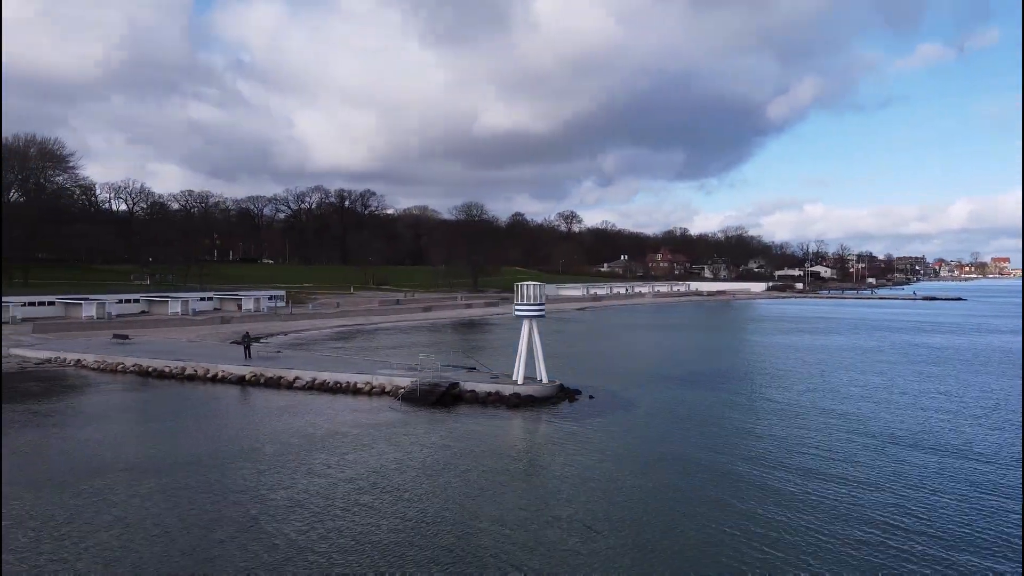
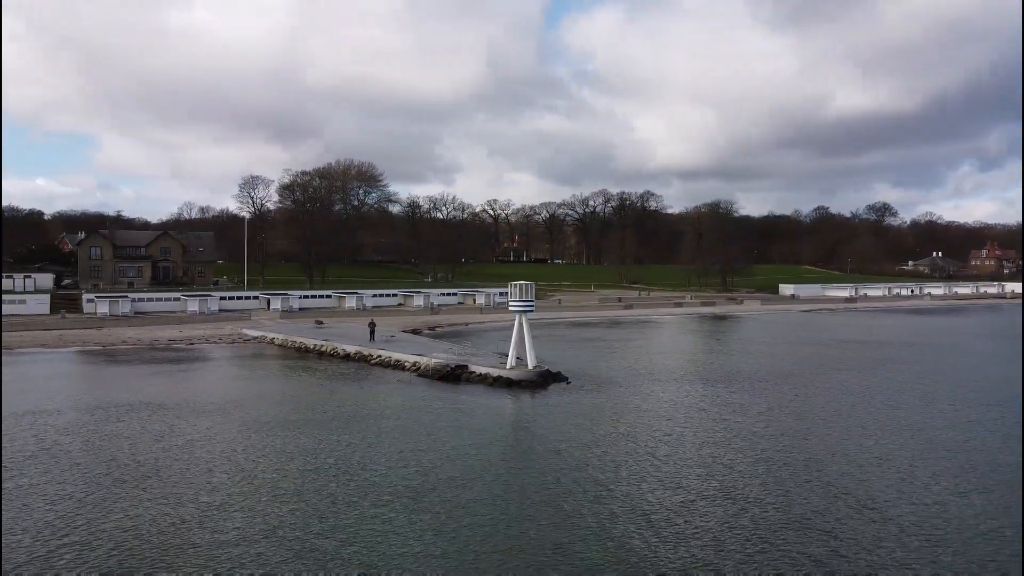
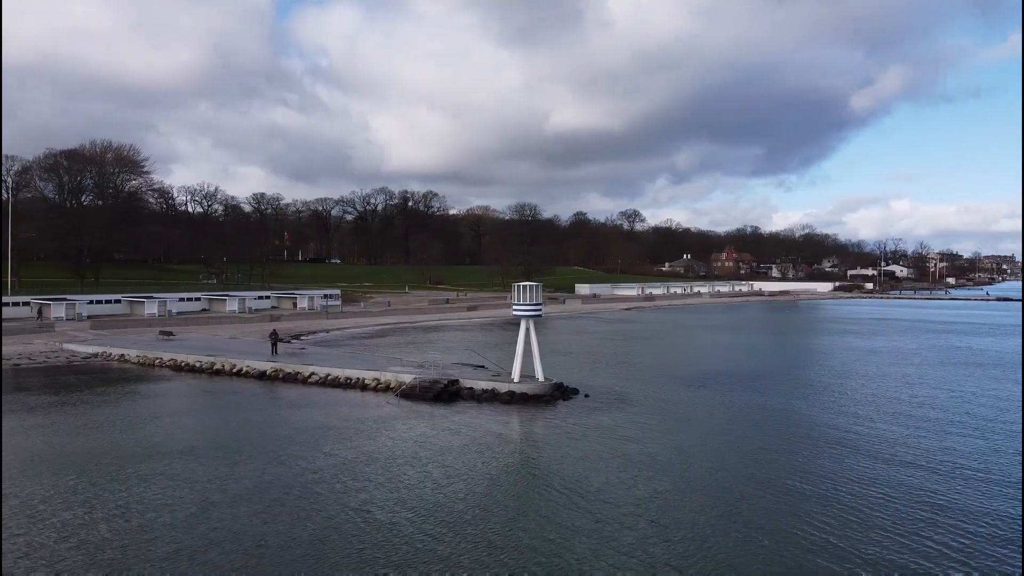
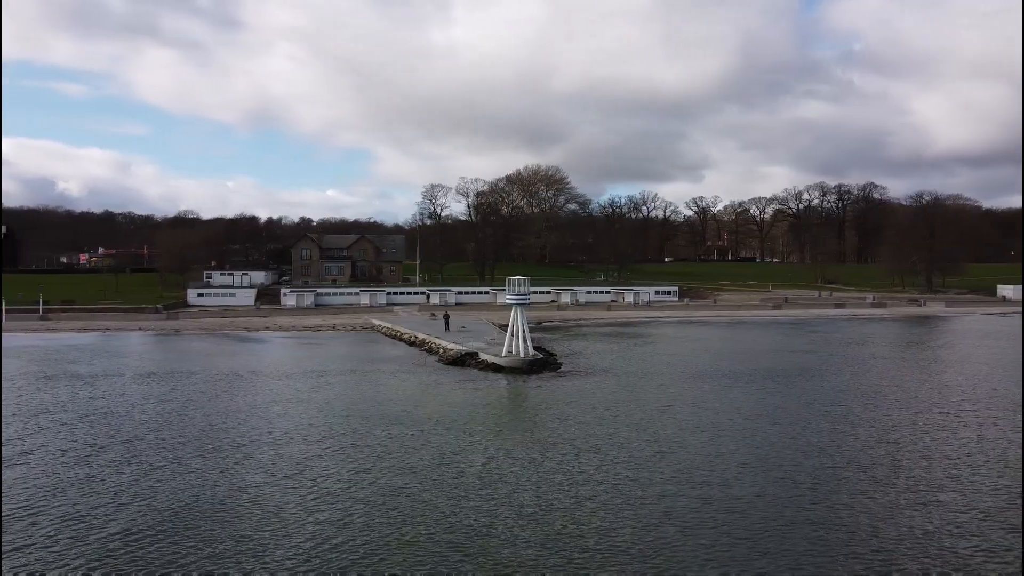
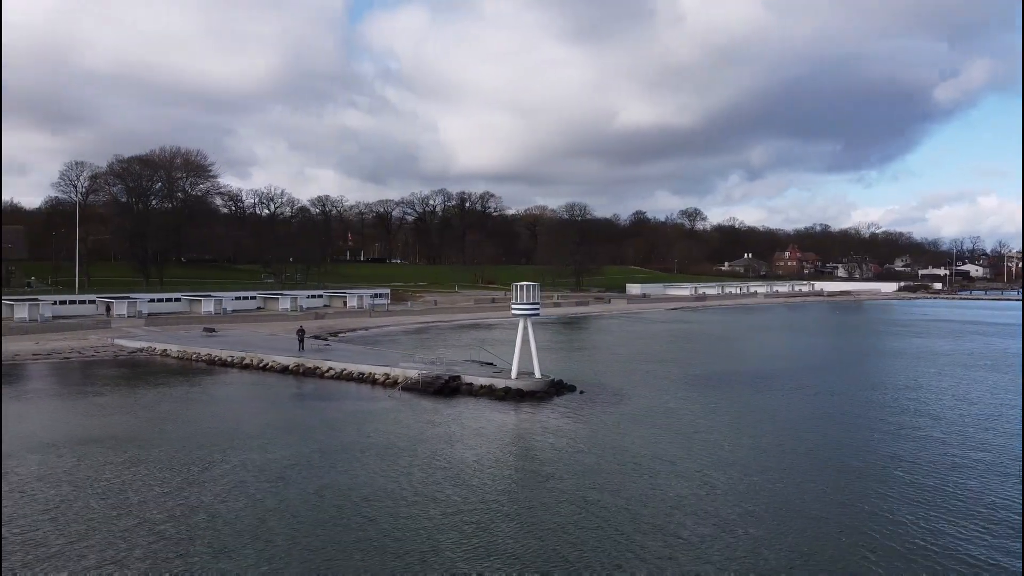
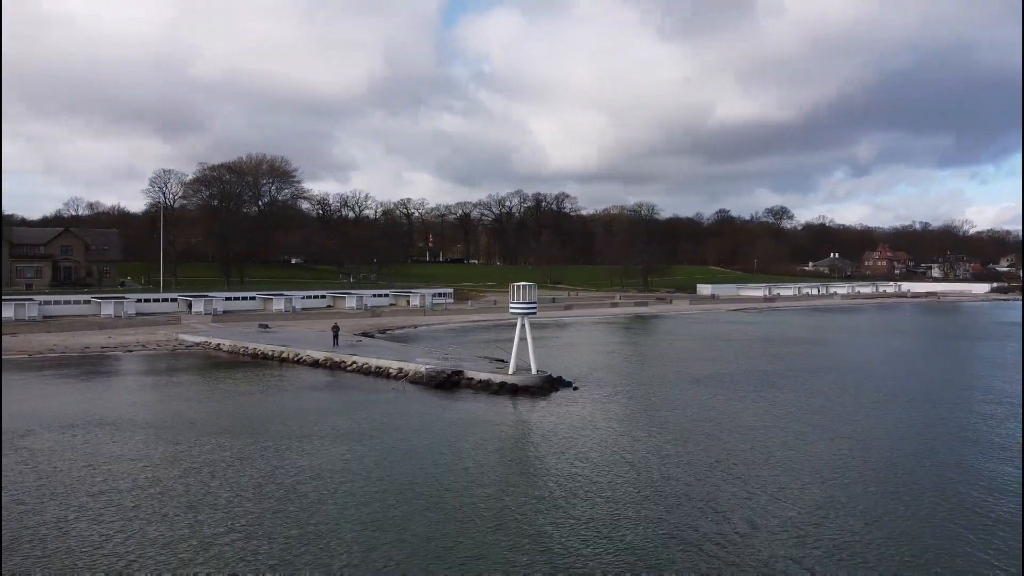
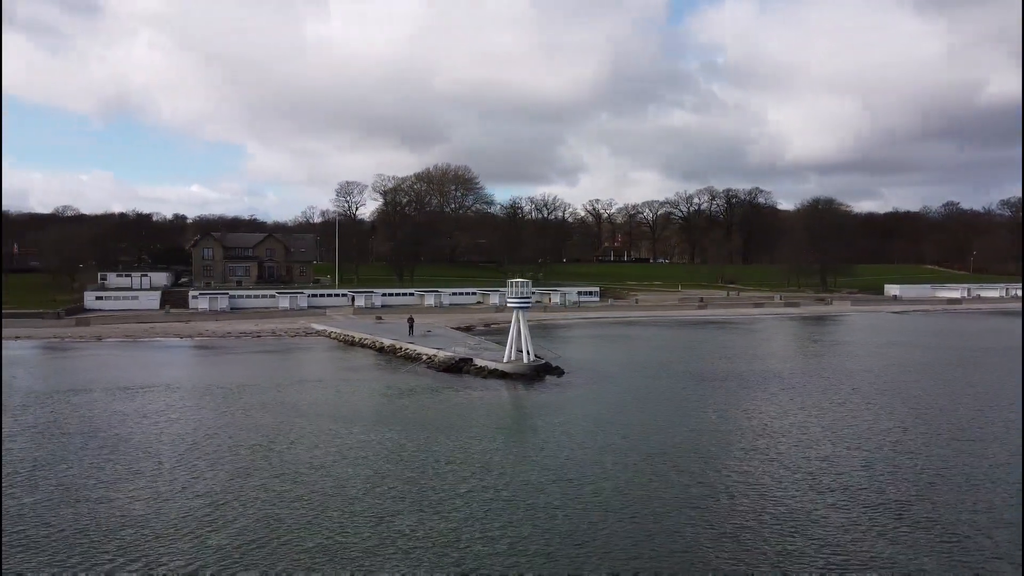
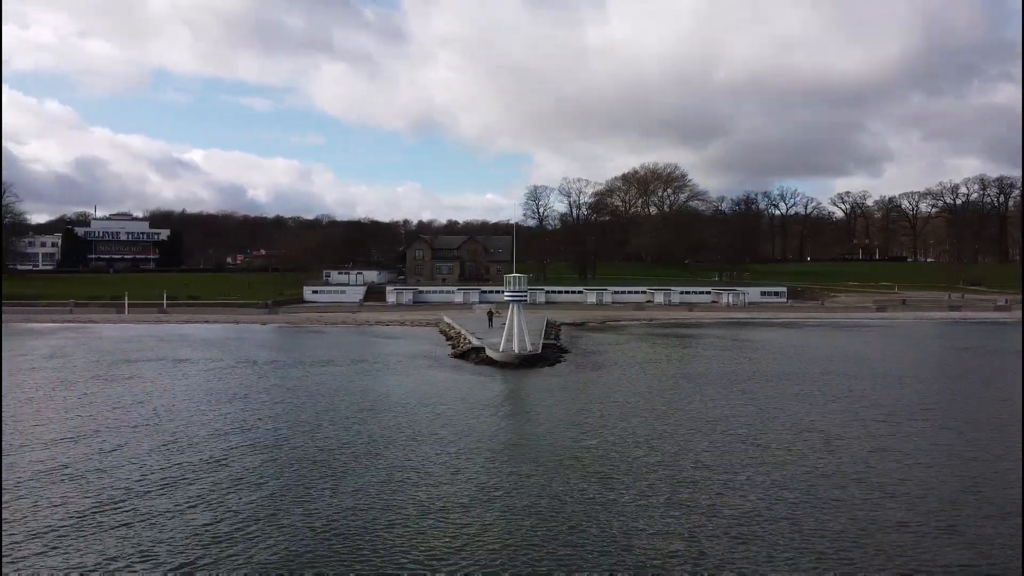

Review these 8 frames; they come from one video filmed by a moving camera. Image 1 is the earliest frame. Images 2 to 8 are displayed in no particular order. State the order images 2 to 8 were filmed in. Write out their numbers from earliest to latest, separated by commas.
3, 5, 6, 2, 7, 4, 8
